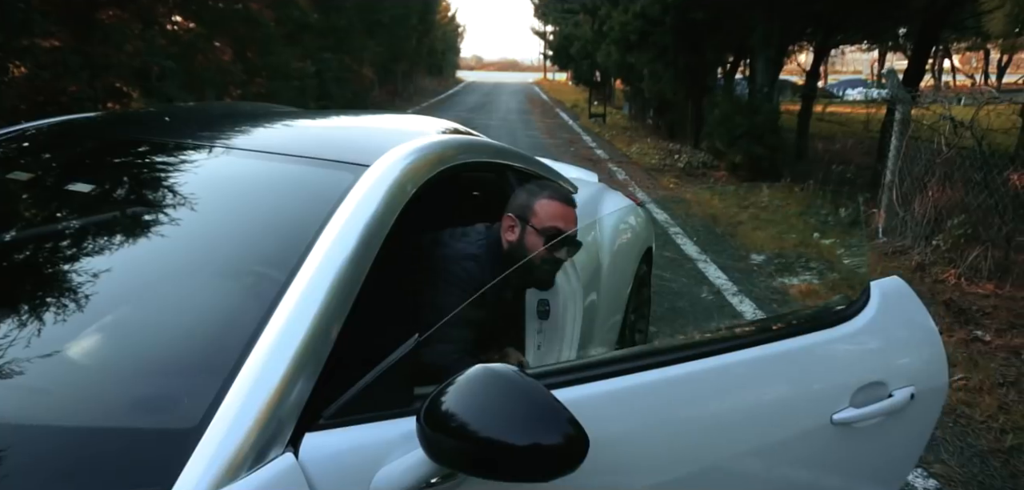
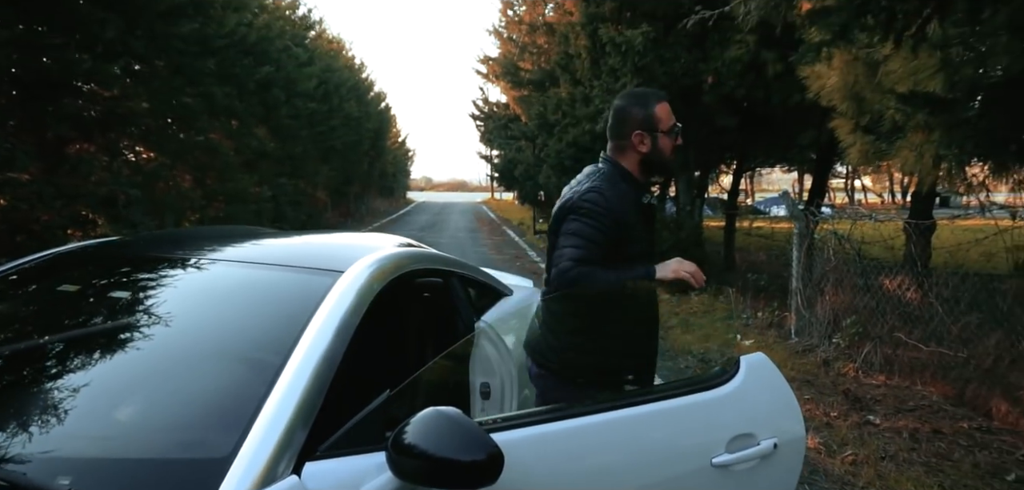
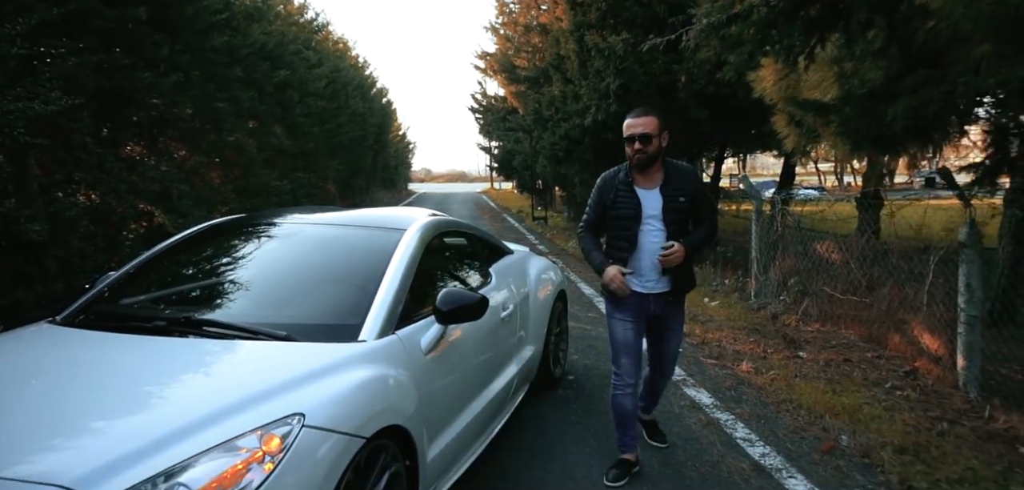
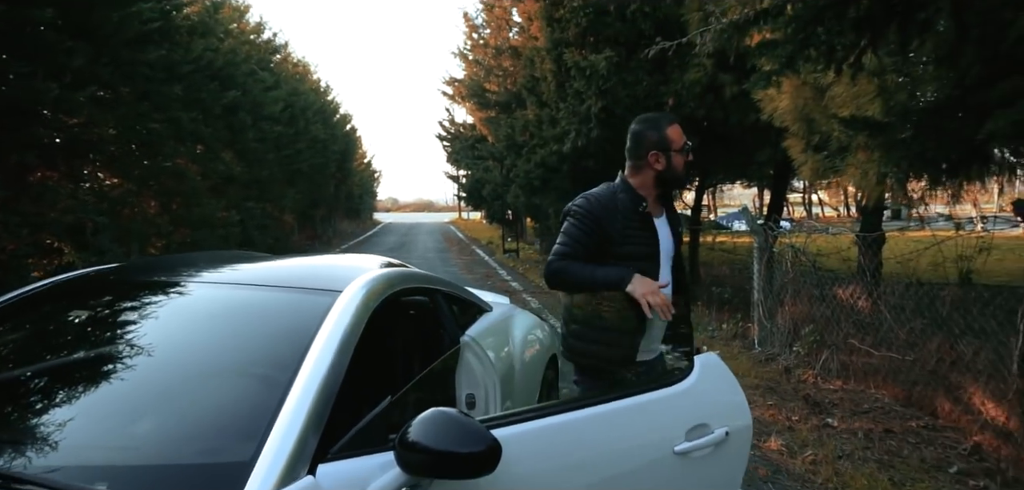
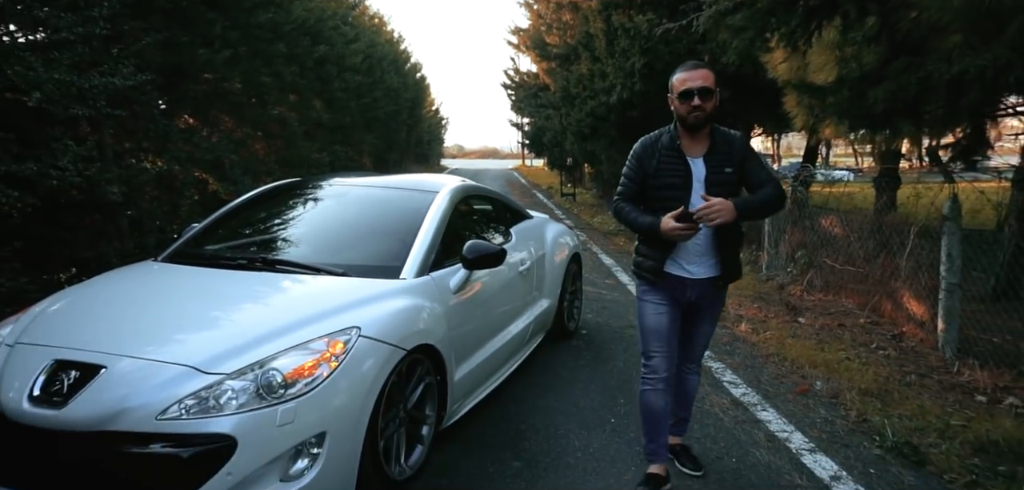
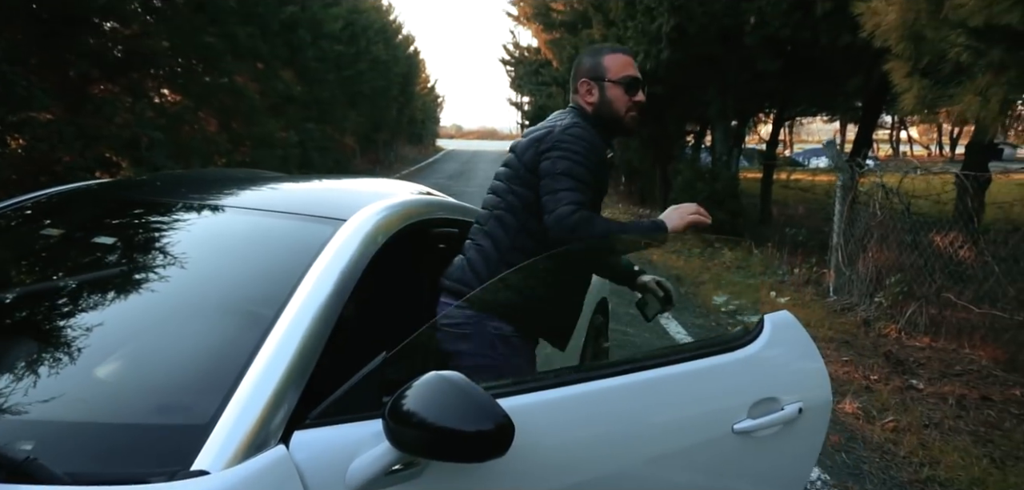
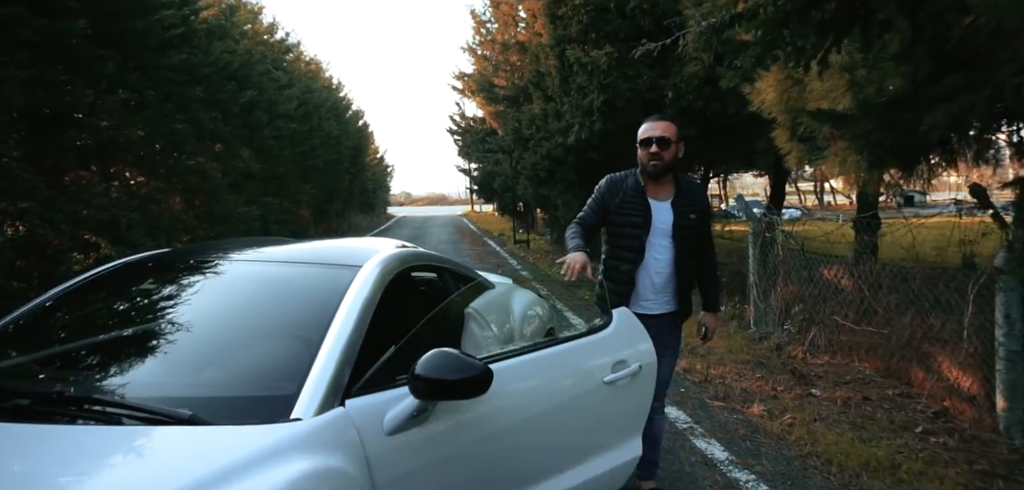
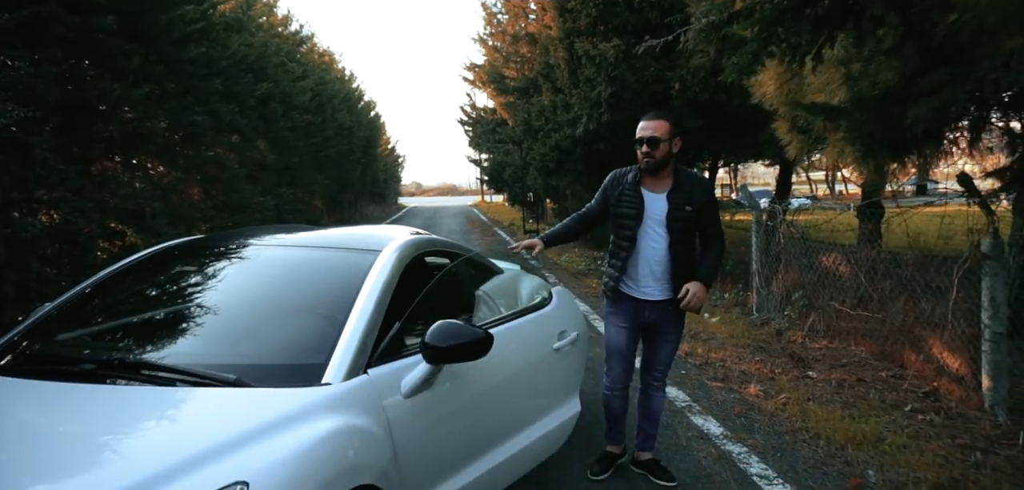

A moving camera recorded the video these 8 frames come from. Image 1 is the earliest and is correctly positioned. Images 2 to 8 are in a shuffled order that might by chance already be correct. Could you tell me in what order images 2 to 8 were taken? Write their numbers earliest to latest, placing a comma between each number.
6, 2, 4, 7, 8, 3, 5
